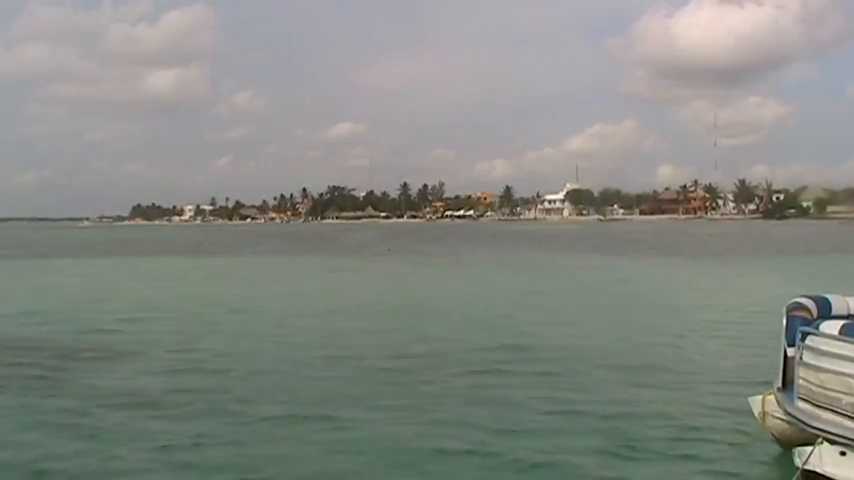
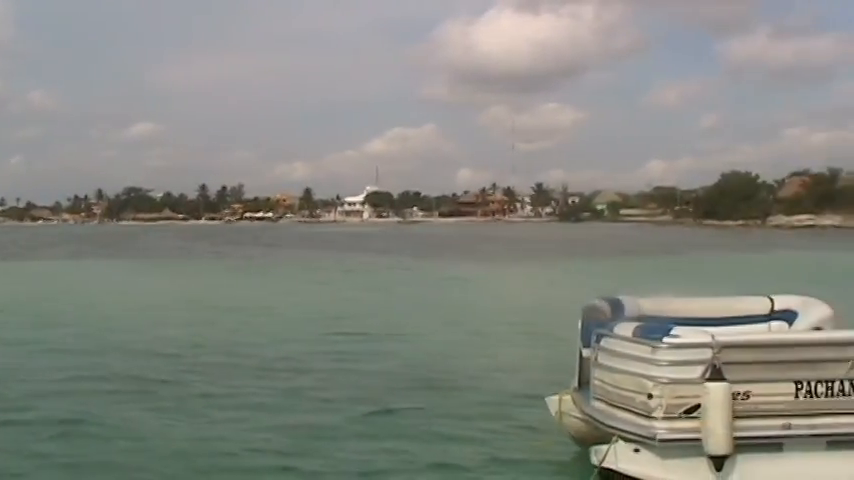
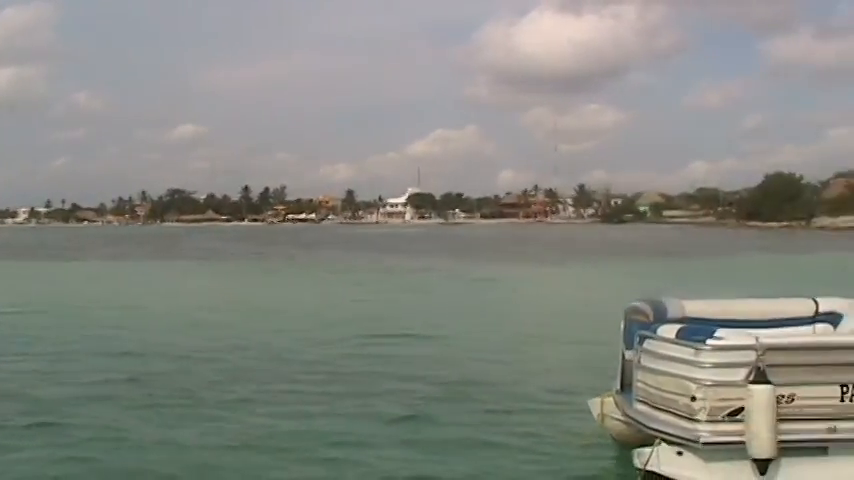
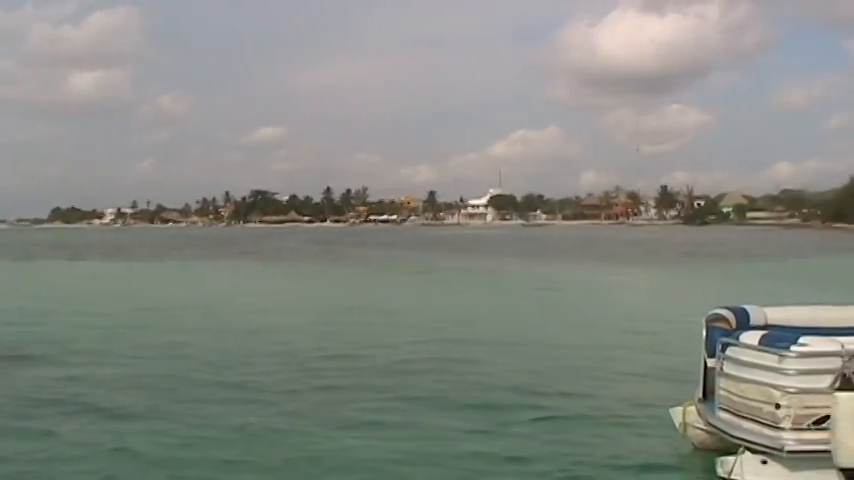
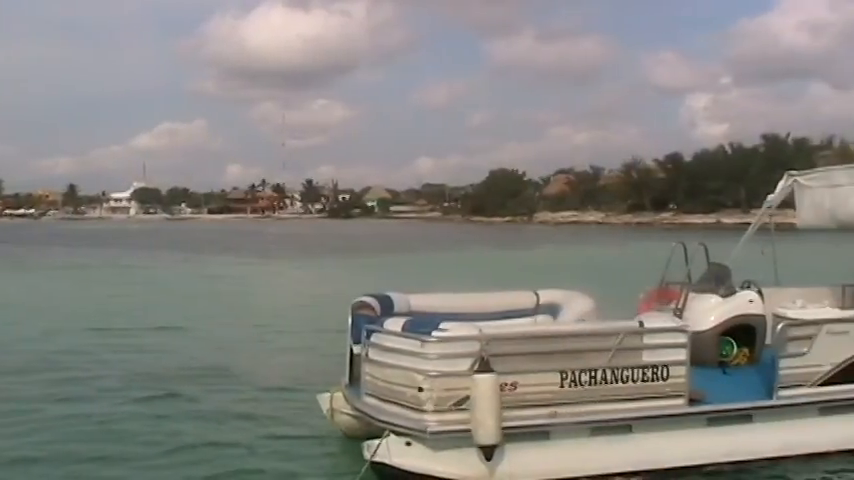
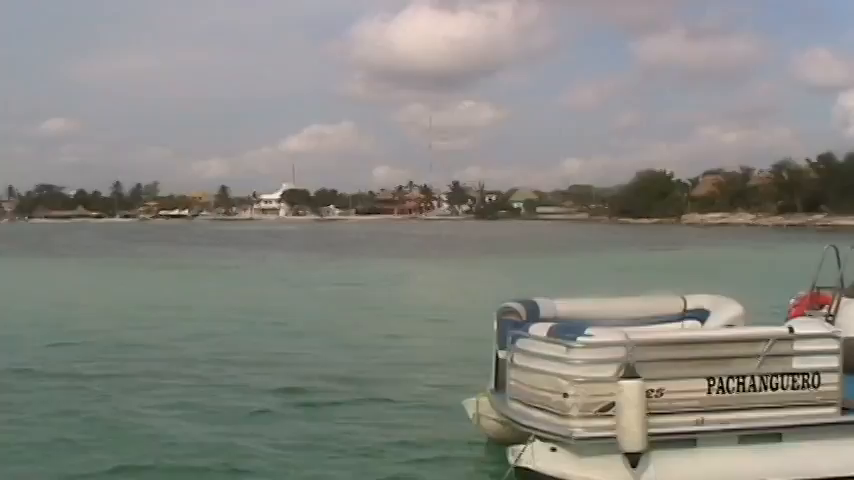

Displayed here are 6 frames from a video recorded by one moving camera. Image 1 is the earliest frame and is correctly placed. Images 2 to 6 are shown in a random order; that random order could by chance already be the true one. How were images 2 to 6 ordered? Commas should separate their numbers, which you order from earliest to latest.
4, 3, 2, 6, 5
